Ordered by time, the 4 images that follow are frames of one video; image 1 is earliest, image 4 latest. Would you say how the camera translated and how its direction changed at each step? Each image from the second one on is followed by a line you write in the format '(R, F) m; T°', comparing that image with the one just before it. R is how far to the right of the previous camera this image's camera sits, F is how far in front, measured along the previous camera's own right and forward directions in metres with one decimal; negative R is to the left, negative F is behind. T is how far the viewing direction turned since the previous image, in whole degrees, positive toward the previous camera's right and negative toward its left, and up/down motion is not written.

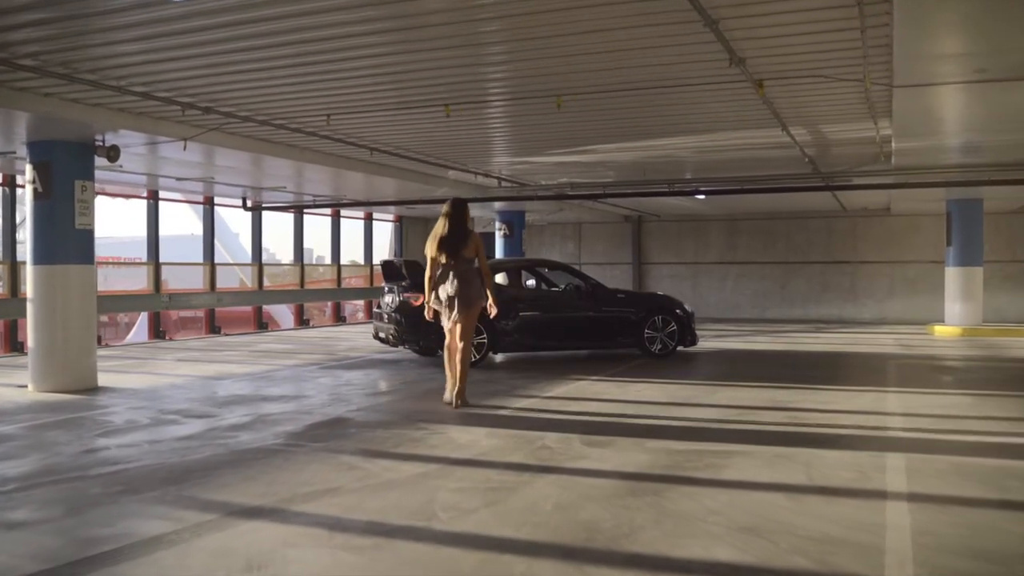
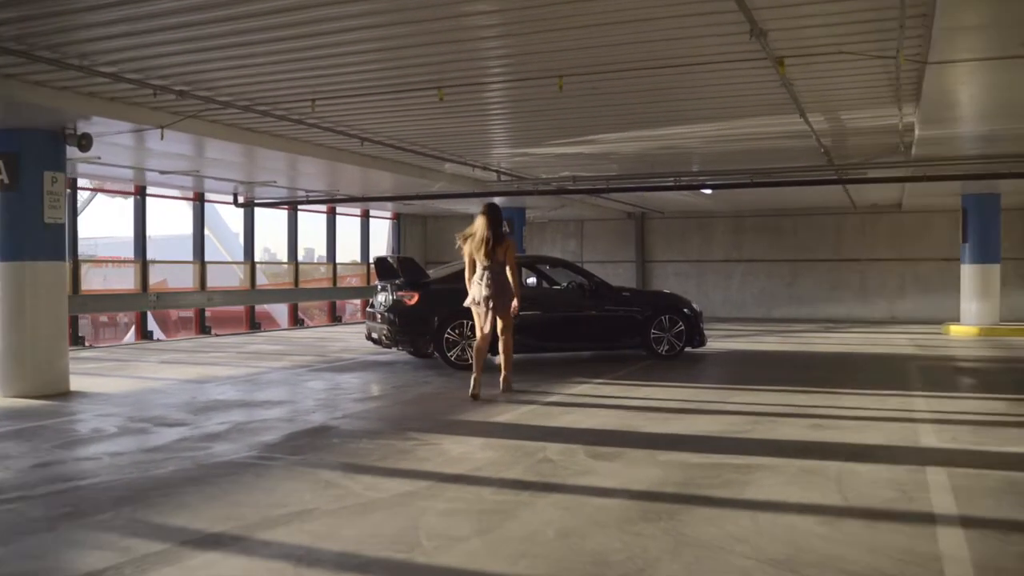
(0.0, +0.6) m; 0°
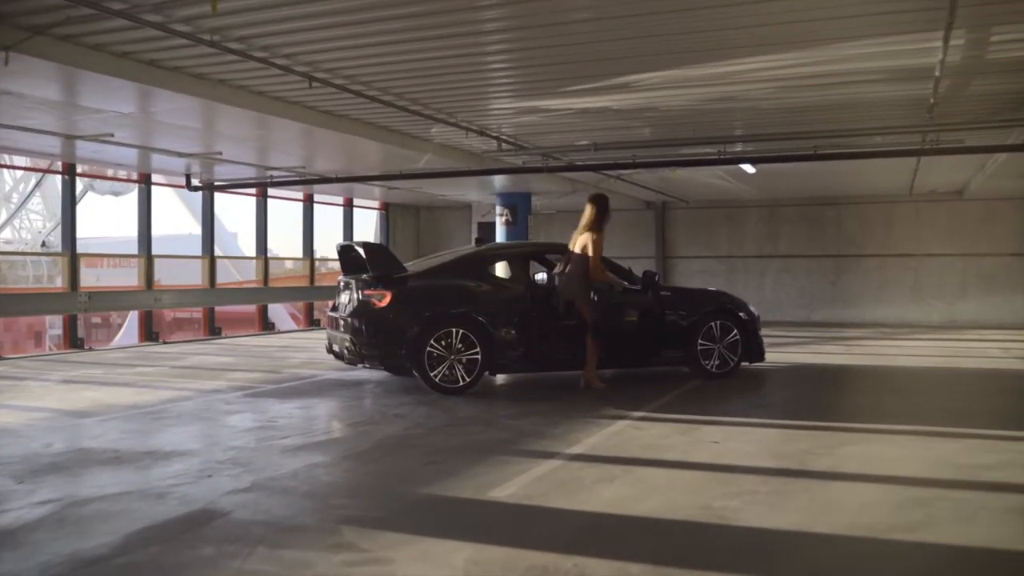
(0.0, +2.7) m; 0°
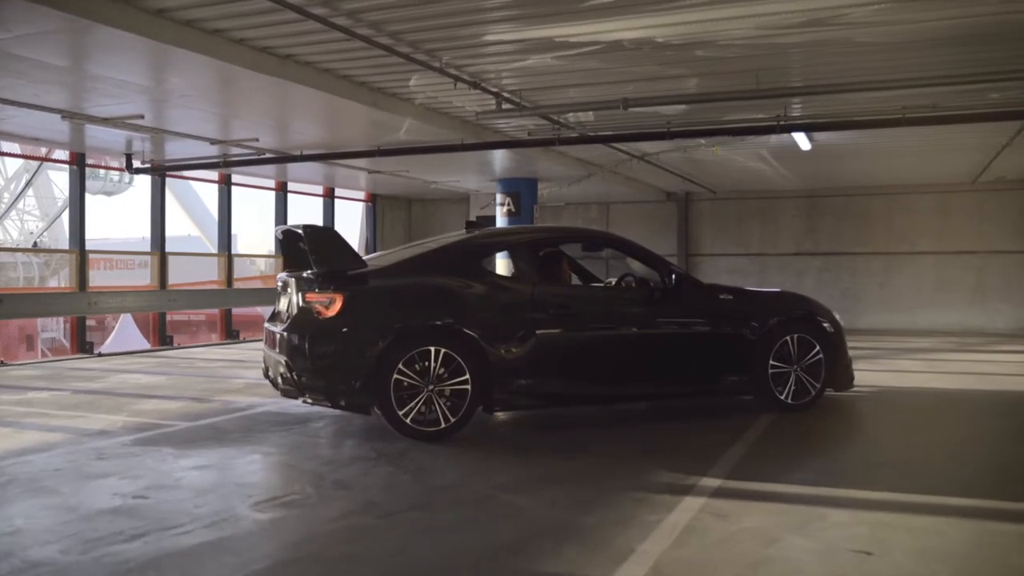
(0.0, +2.4) m; 0°
